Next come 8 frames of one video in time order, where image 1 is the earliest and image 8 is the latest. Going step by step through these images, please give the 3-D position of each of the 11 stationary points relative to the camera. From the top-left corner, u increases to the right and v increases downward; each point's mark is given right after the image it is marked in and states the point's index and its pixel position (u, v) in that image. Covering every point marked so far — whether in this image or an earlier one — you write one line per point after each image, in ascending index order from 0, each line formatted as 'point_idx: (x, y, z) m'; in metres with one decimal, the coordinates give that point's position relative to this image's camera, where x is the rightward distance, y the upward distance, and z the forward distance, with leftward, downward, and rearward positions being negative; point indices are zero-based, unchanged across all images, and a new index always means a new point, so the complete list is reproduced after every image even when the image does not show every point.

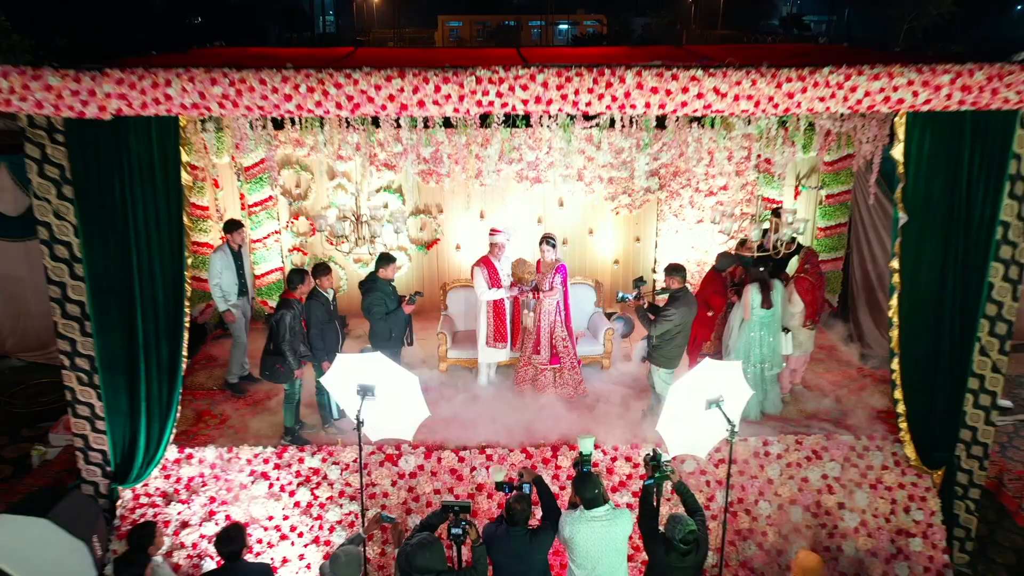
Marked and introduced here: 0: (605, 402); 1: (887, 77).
0: (+0.5, -0.6, +4.4) m
1: (+1.5, +0.8, +3.3) m
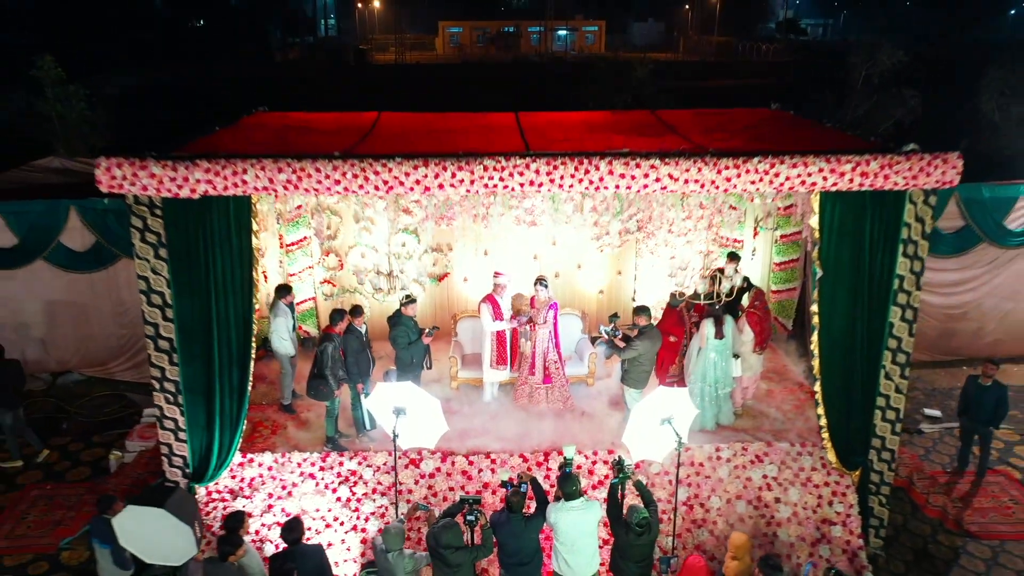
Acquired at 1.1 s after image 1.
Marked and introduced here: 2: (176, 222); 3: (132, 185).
0: (+0.5, -0.8, +5.3) m
1: (+1.5, +0.6, +4.2) m
2: (-1.8, +0.3, +4.4) m
3: (-1.9, +0.5, +4.1) m
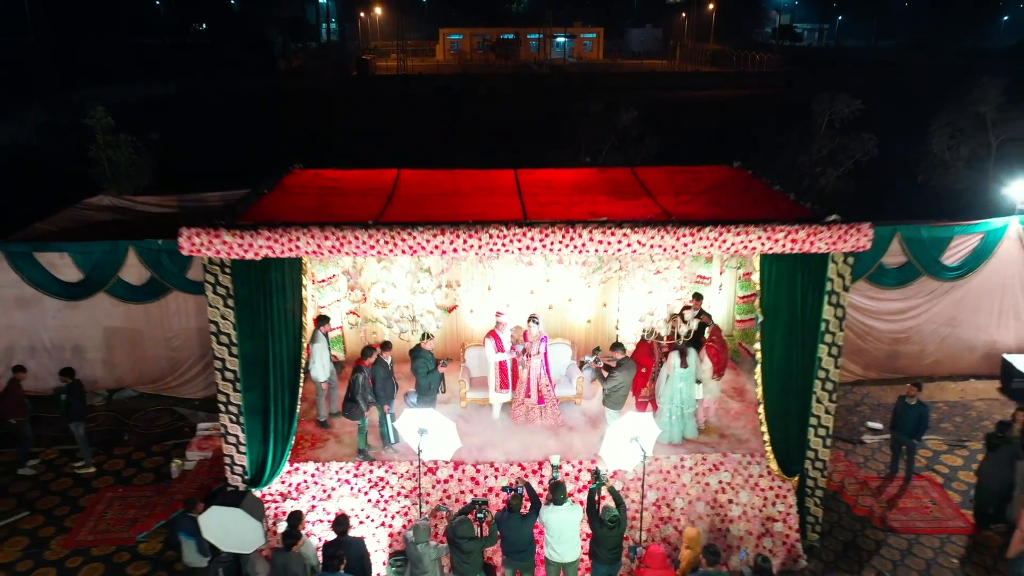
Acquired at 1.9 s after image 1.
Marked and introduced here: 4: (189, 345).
0: (+0.5, -1.0, +6.4) m
1: (+1.5, +0.4, +5.3) m
2: (-1.8, +0.1, +5.4) m
3: (-1.9, +0.2, +5.1) m
4: (-3.1, -0.6, +8.1) m
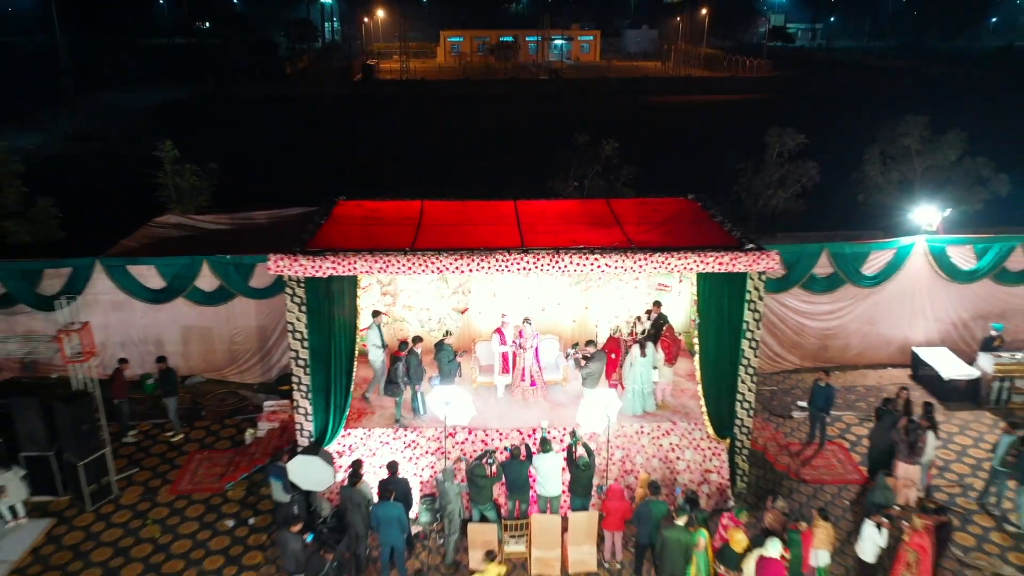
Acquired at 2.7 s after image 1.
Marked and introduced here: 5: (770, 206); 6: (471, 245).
0: (+0.5, -1.1, +8.2) m
1: (+1.5, +0.3, +7.1) m
2: (-1.8, 0.0, +7.3) m
3: (-1.9, +0.1, +7.0) m
4: (-3.1, -0.6, +10.0) m
5: (+3.7, +1.2, +11.8) m
6: (-0.4, +0.4, +7.5) m
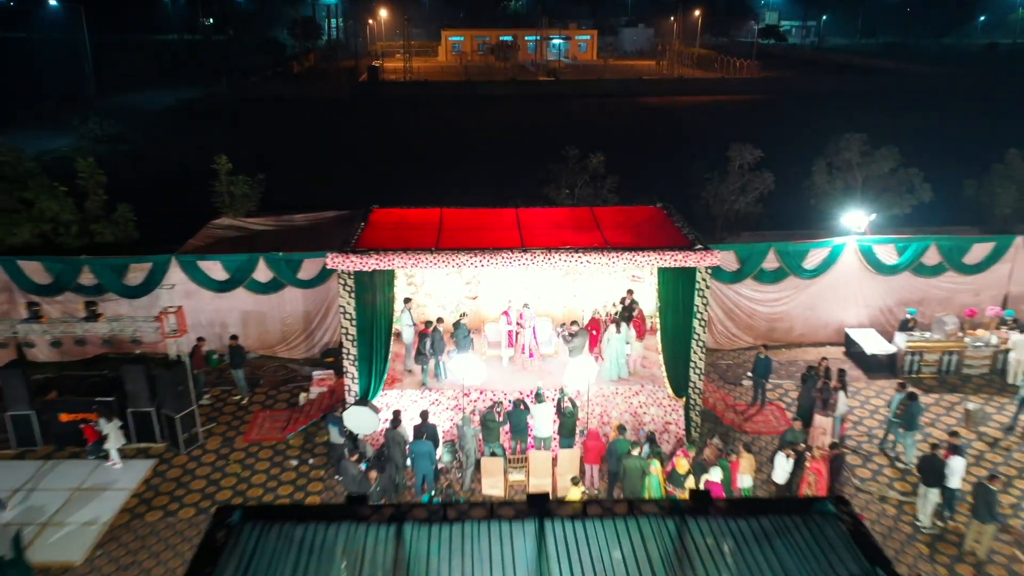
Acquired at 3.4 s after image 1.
0: (+0.5, -1.0, +10.3) m
1: (+1.5, +0.4, +9.2) m
2: (-1.7, +0.1, +9.4) m
3: (-1.8, +0.2, +9.1) m
4: (-3.1, -0.5, +12.0) m
5: (+3.7, +1.3, +13.9) m
6: (-0.4, +0.5, +9.6) m
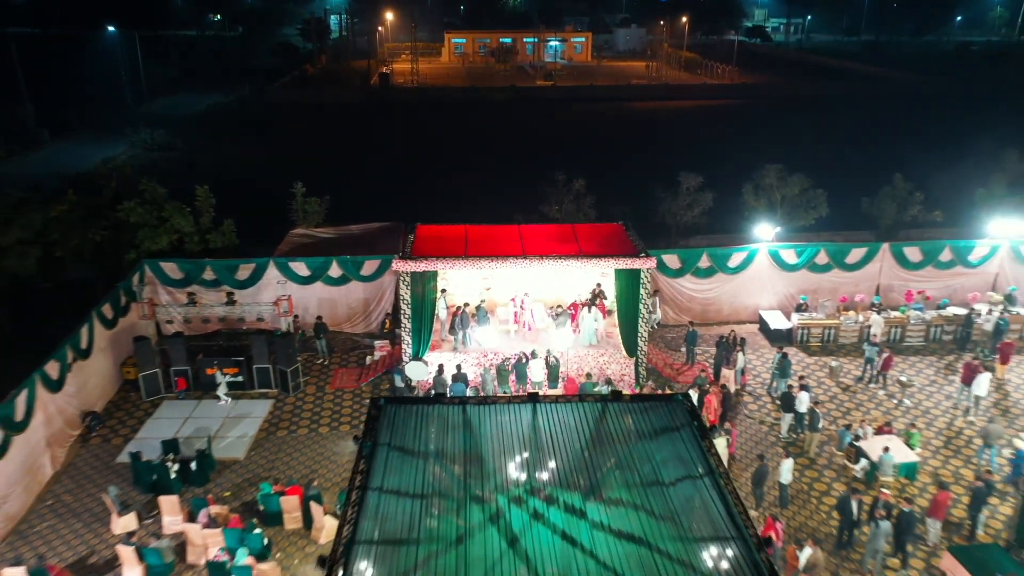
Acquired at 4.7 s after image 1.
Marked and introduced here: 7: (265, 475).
0: (+0.6, -0.9, +14.8) m
1: (+1.6, +0.4, +13.7) m
2: (-1.7, +0.2, +13.8) m
3: (-1.8, +0.3, +13.5) m
4: (-3.0, -0.4, +16.5) m
5: (+3.8, +1.5, +18.3) m
6: (-0.3, +0.6, +14.1) m
7: (-3.5, -2.7, +11.9) m
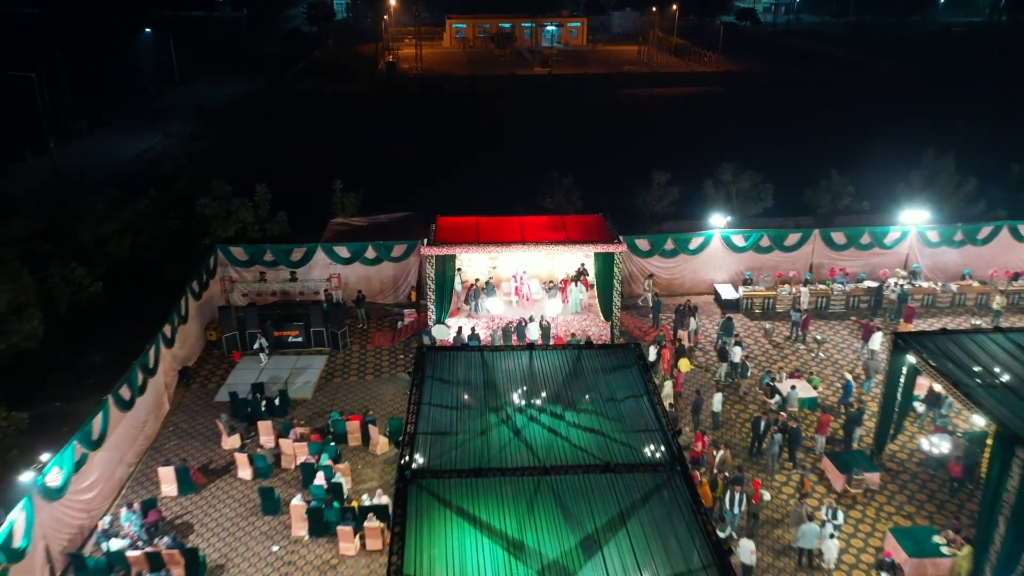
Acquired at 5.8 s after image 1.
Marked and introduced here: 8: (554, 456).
0: (+0.6, -0.4, +18.7) m
1: (+1.6, +0.9, +17.5) m
2: (-1.6, +0.6, +17.7) m
3: (-1.7, +0.7, +17.4) m
4: (-3.0, +0.1, +20.4) m
5: (+3.8, +2.1, +22.1) m
6: (-0.3, +1.0, +17.9) m
7: (-3.5, -2.3, +15.8) m
8: (+0.5, -2.1, +10.4) m
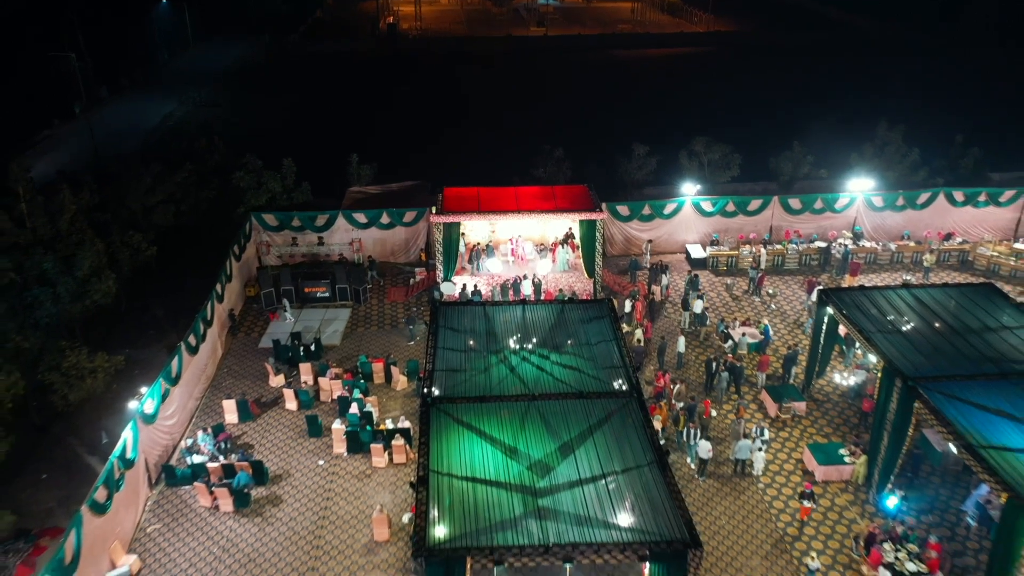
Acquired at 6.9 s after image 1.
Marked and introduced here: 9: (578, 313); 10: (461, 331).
0: (+0.6, +0.6, +21.7) m
1: (+1.5, +1.8, +20.4) m
2: (-1.7, +1.5, +20.6) m
3: (-1.8, +1.6, +20.3) m
4: (-3.1, +1.2, +23.3) m
5: (+3.7, +3.3, +25.0) m
6: (-0.3, +2.0, +20.8) m
7: (-3.5, -1.5, +18.9) m
8: (+0.5, -1.6, +13.5) m
9: (+1.3, -0.5, +15.8) m
10: (-0.9, -0.8, +15.2) m
